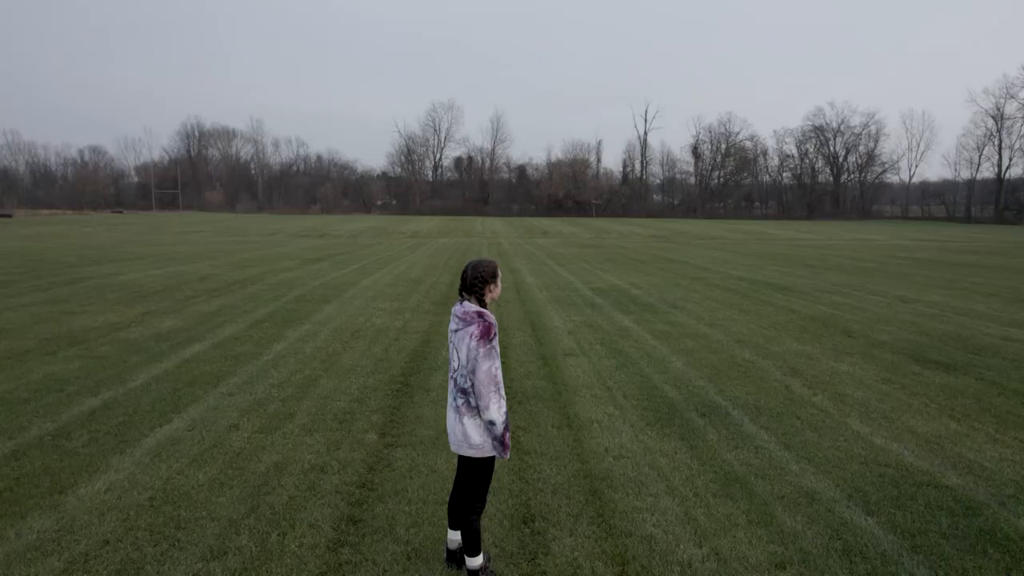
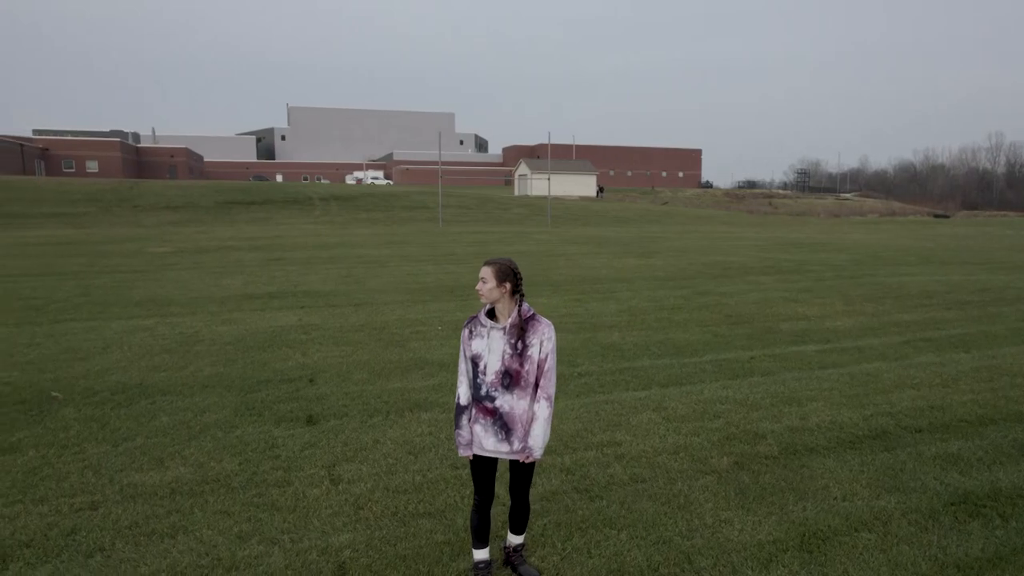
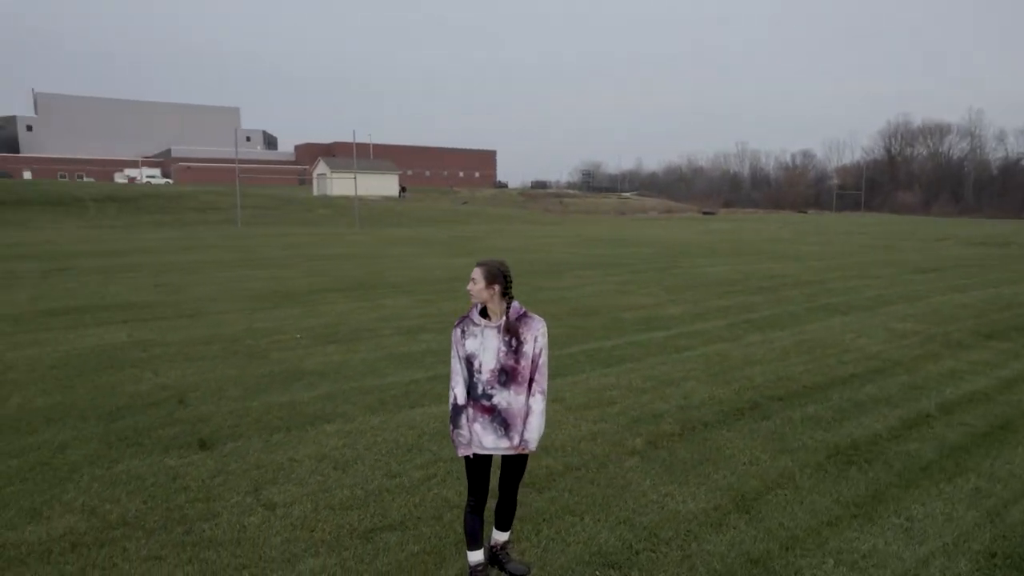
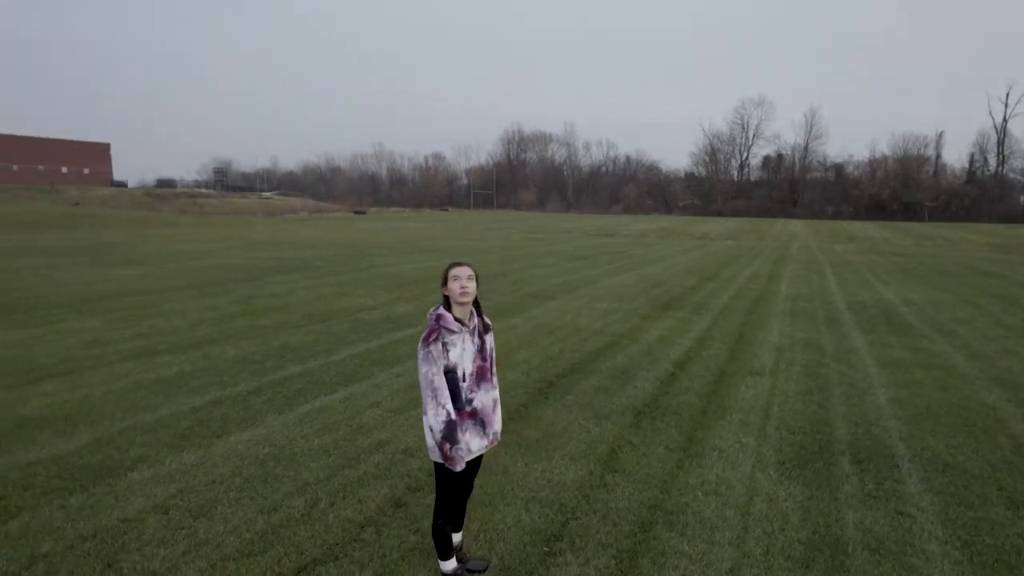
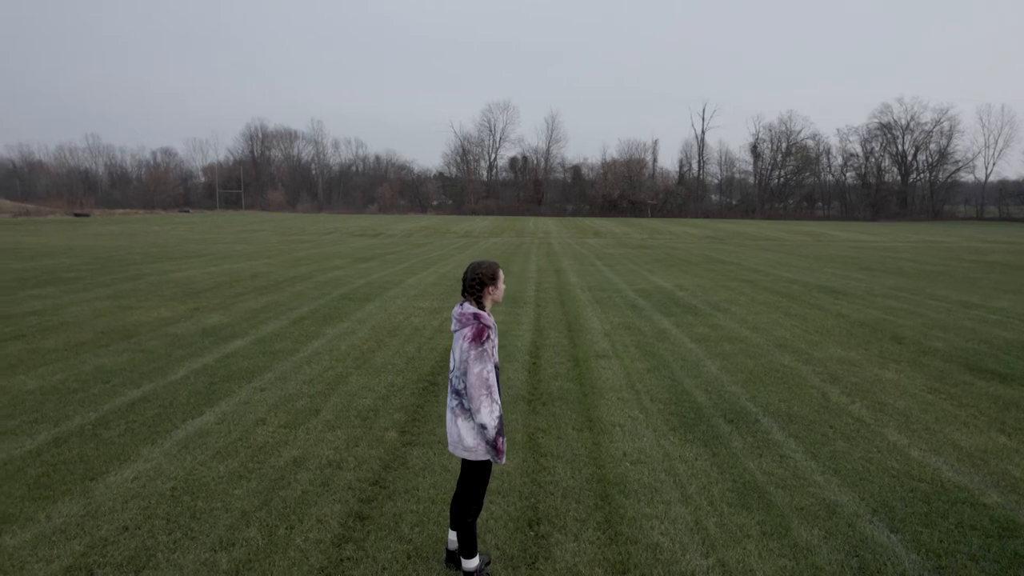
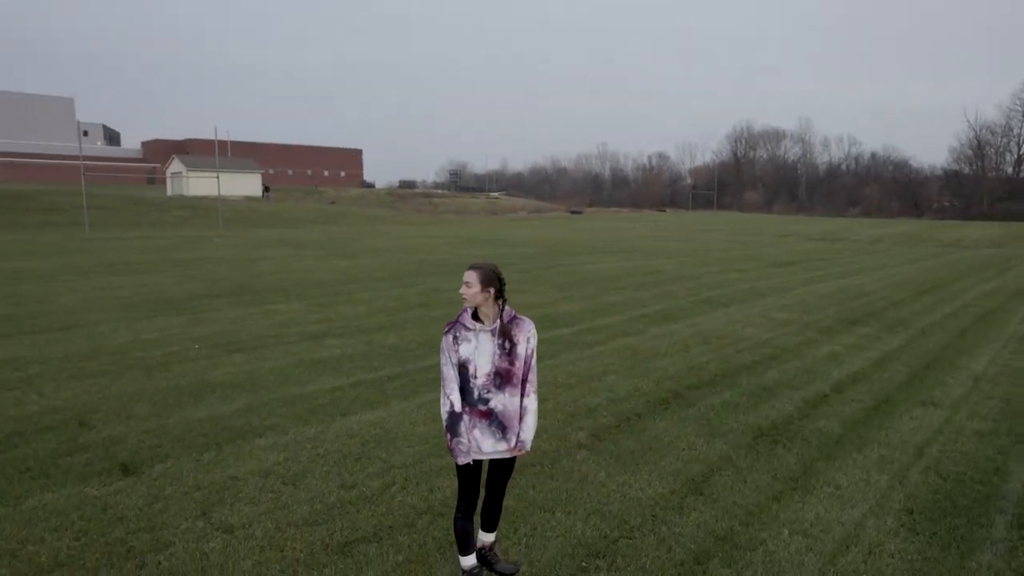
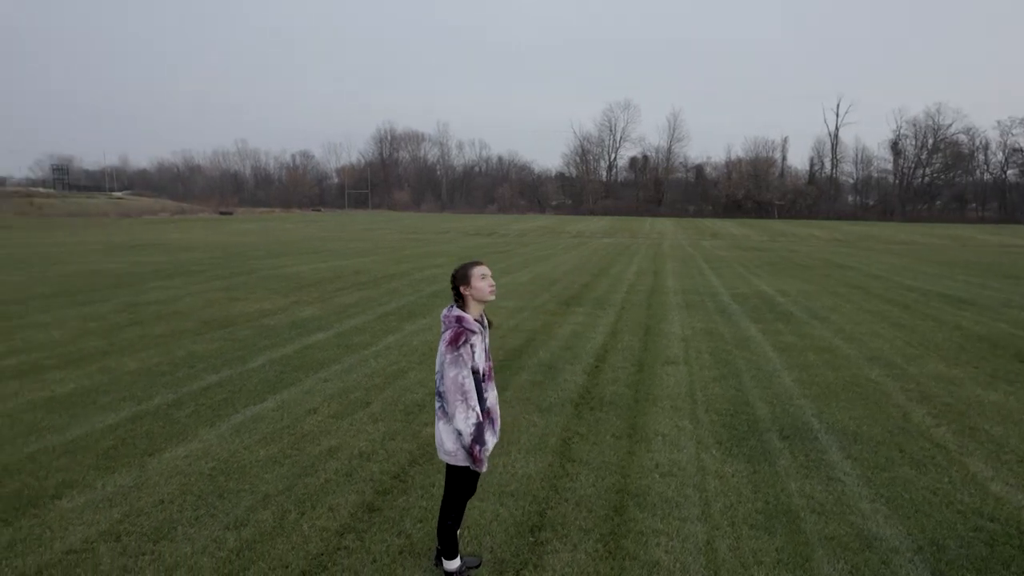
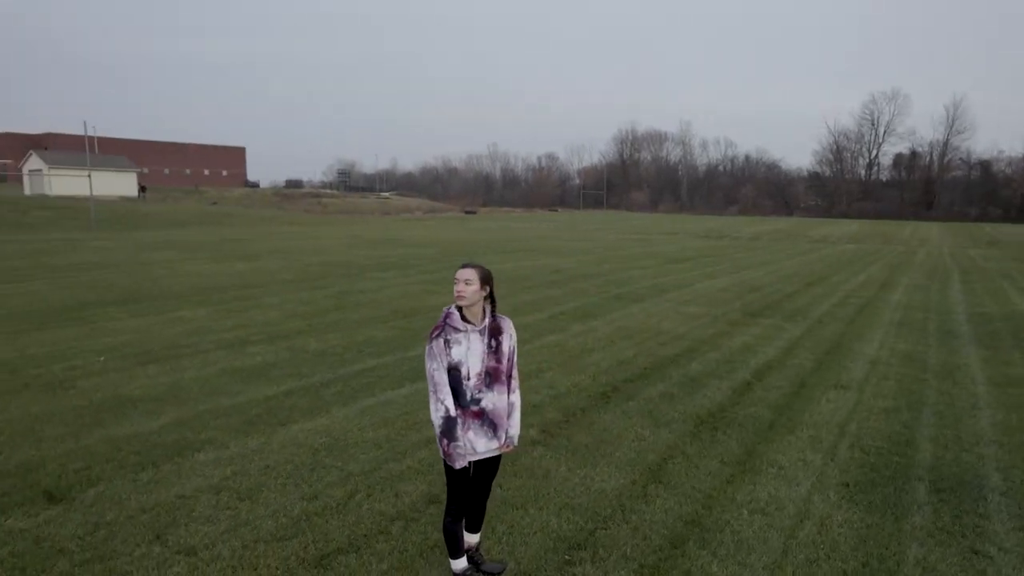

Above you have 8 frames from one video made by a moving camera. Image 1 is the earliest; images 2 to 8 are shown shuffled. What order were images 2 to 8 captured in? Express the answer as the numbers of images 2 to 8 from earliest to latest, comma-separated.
5, 7, 4, 8, 6, 3, 2
